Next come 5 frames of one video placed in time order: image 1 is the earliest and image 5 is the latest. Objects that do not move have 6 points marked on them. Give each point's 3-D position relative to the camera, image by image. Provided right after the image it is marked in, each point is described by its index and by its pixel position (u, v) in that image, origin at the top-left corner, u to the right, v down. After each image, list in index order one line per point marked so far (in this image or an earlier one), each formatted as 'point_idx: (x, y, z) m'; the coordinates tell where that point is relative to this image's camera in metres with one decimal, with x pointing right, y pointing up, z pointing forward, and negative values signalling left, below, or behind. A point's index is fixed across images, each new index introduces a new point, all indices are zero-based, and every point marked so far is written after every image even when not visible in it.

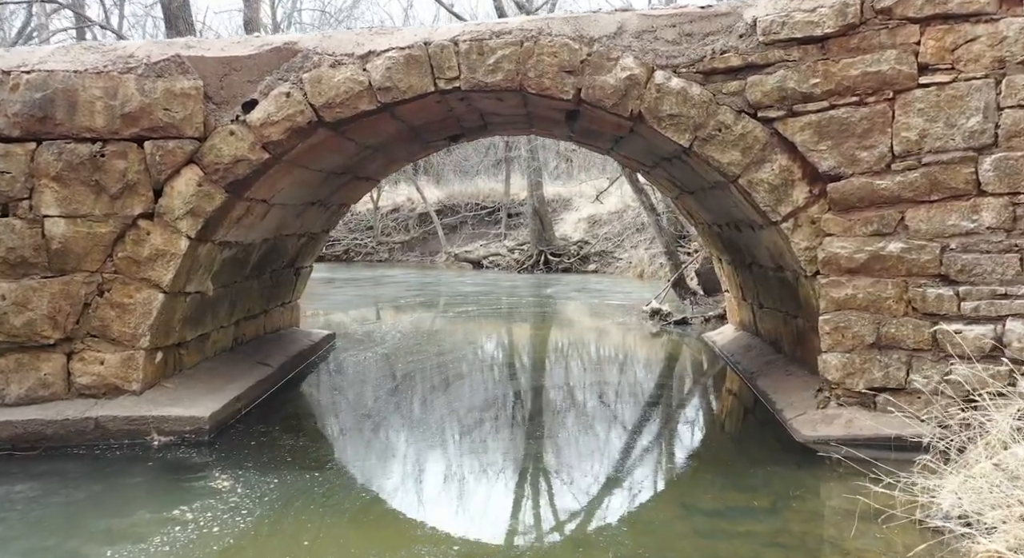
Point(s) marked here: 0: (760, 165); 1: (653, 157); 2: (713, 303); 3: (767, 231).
0: (+1.5, +0.7, +5.6) m
1: (+1.1, +1.0, +7.1) m
2: (+2.6, -0.3, +12.2) m
3: (+1.7, +0.3, +6.1) m
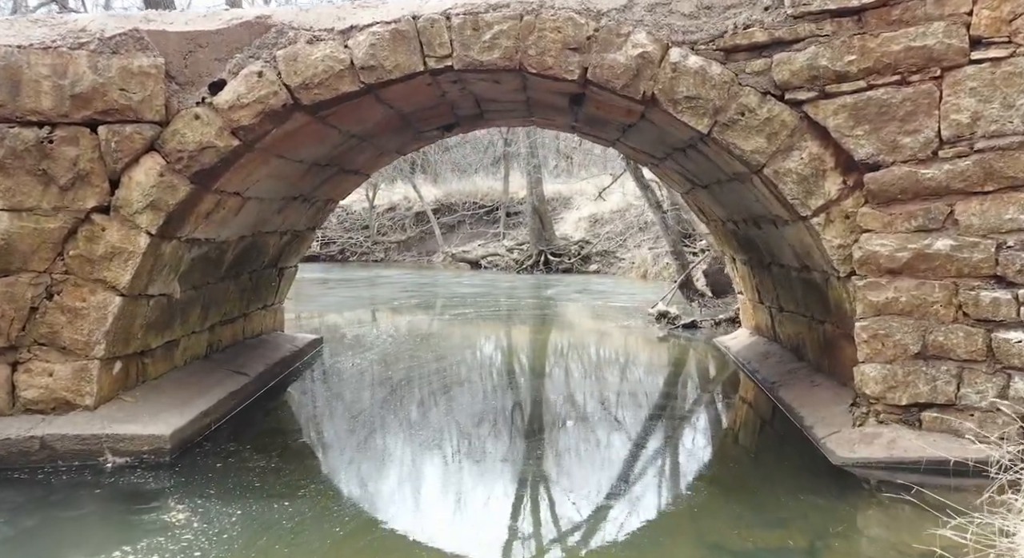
0: (+1.5, +0.7, +5.0) m
1: (+1.1, +0.9, +6.5) m
2: (+2.6, -0.3, +11.6) m
3: (+1.7, +0.3, +5.5) m
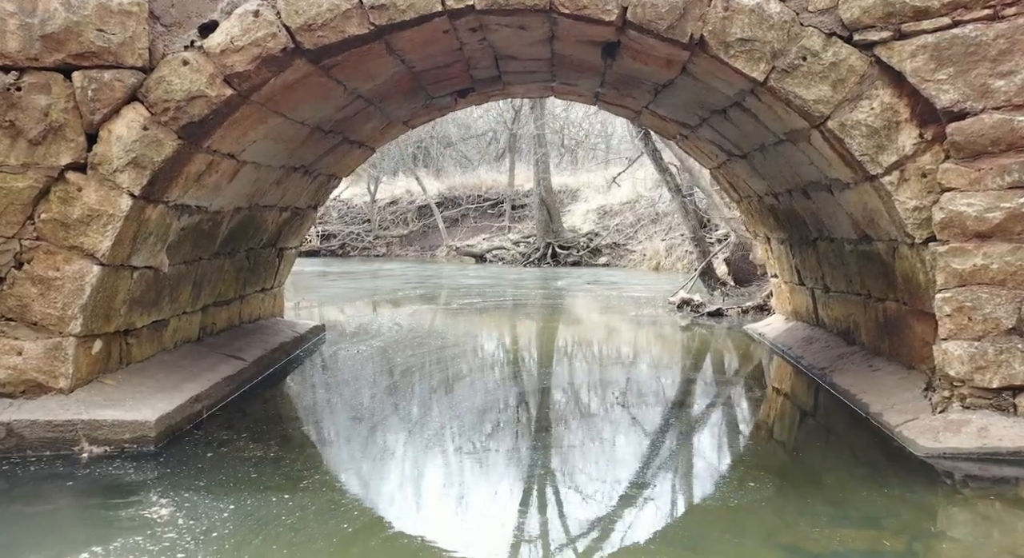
0: (+1.6, +0.8, +4.4) m
1: (+1.2, +1.1, +5.9) m
2: (+2.7, -0.2, +11.0) m
3: (+1.8, +0.5, +4.9) m
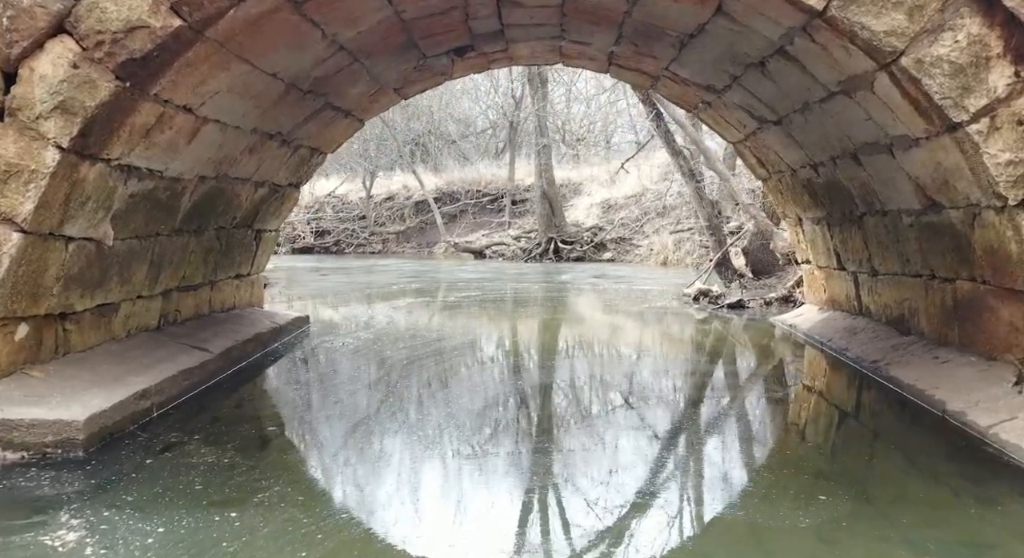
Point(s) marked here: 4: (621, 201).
0: (+1.6, +0.9, +3.6) m
1: (+1.2, +1.2, +5.1) m
2: (+2.8, -0.1, +10.2) m
3: (+1.8, +0.6, +4.1) m
4: (+2.3, +1.6, +19.5) m
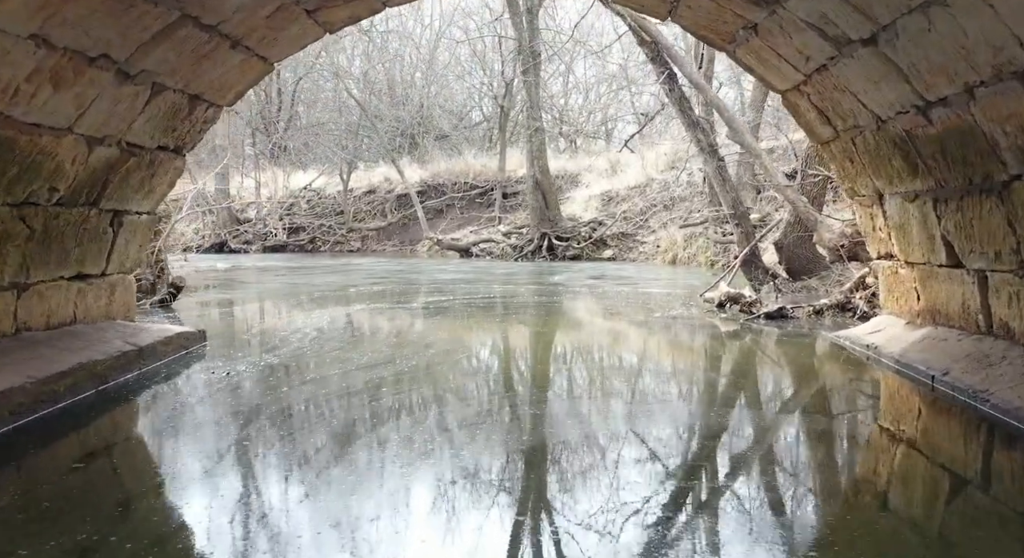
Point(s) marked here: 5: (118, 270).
0: (+1.4, +0.9, +1.5) m
1: (+1.0, +1.2, +3.1) m
2: (+2.6, -0.1, +8.1) m
3: (+1.6, +0.6, +2.0) m
4: (+2.1, +1.6, +17.5) m
5: (-2.2, +0.1, +5.3) m
